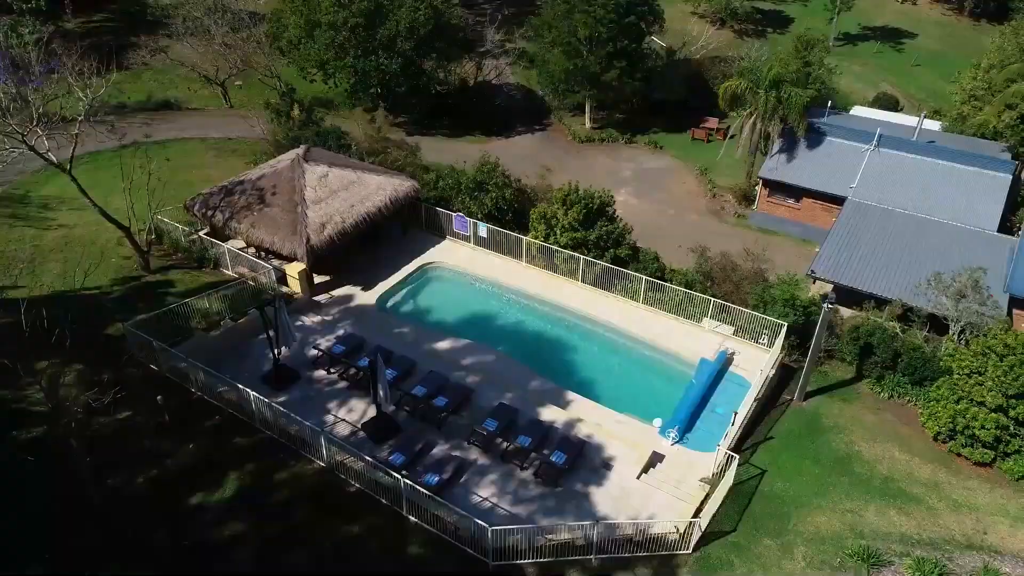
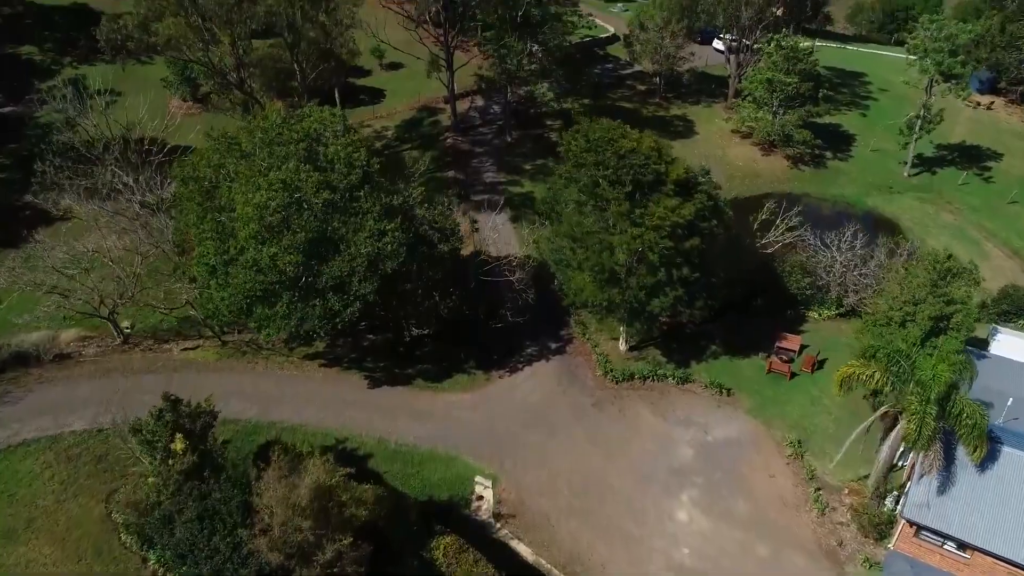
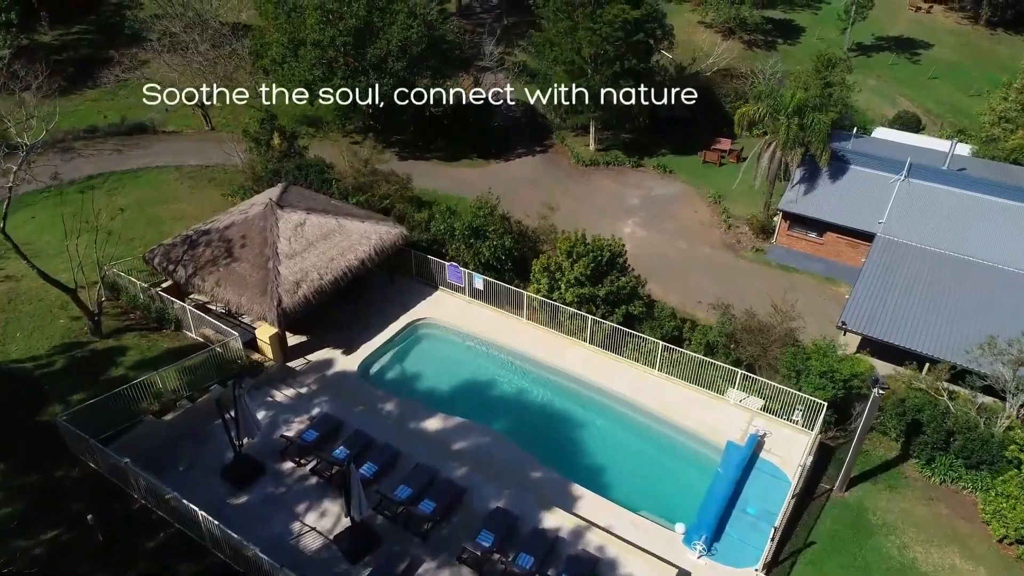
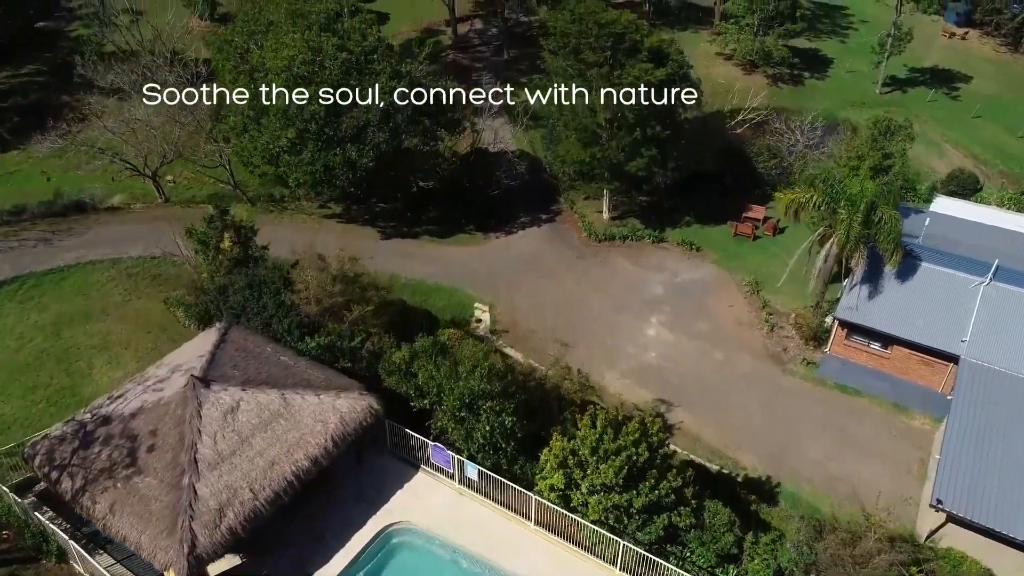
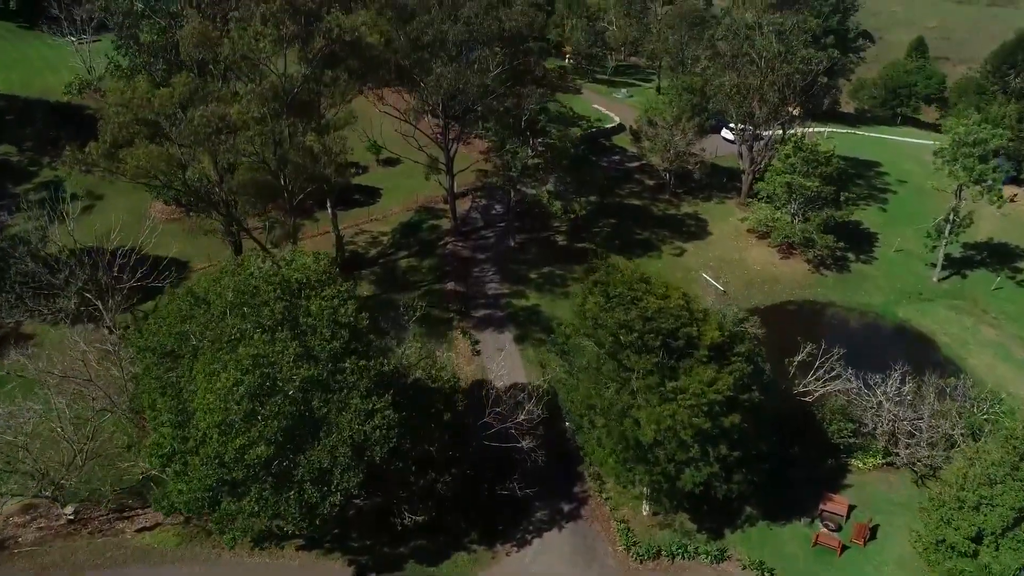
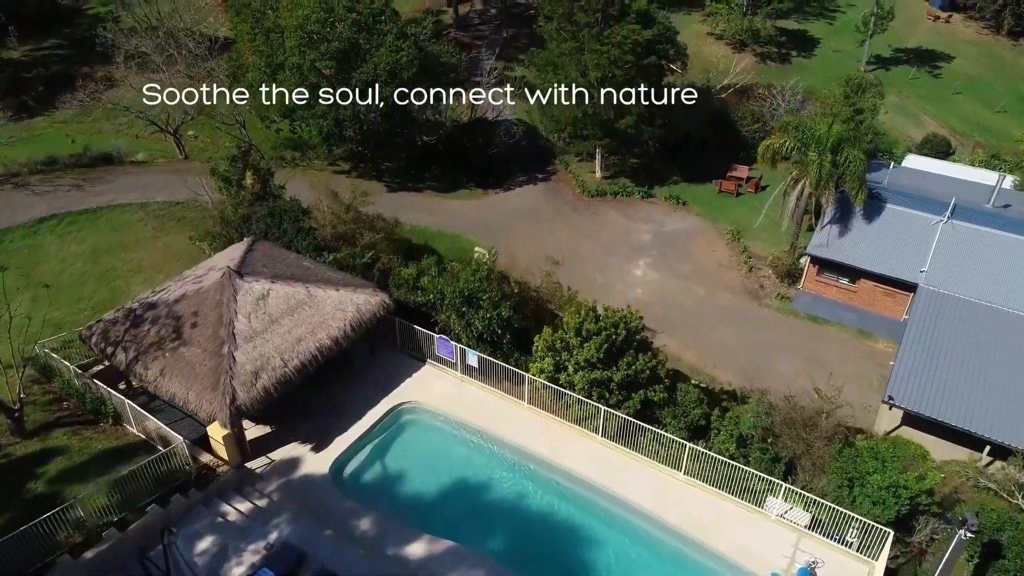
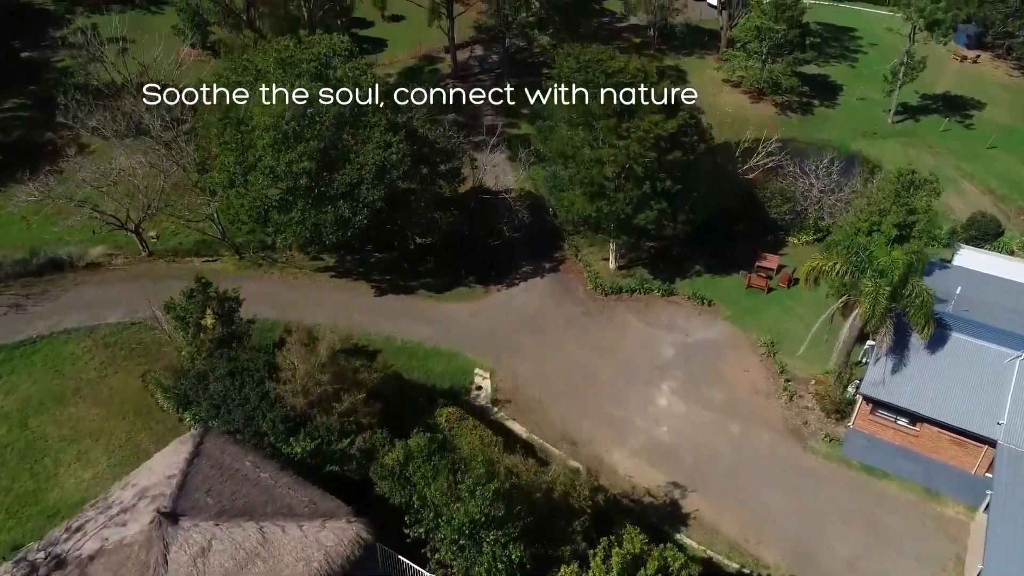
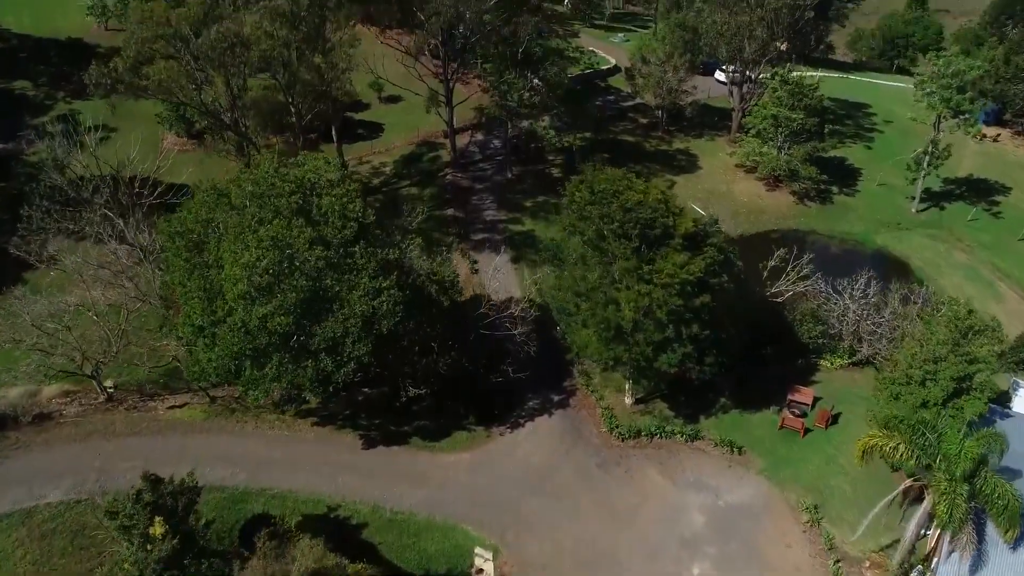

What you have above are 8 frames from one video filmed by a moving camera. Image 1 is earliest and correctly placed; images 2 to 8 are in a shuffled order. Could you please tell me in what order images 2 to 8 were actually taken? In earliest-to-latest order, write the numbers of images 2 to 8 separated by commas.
3, 6, 4, 7, 2, 8, 5
